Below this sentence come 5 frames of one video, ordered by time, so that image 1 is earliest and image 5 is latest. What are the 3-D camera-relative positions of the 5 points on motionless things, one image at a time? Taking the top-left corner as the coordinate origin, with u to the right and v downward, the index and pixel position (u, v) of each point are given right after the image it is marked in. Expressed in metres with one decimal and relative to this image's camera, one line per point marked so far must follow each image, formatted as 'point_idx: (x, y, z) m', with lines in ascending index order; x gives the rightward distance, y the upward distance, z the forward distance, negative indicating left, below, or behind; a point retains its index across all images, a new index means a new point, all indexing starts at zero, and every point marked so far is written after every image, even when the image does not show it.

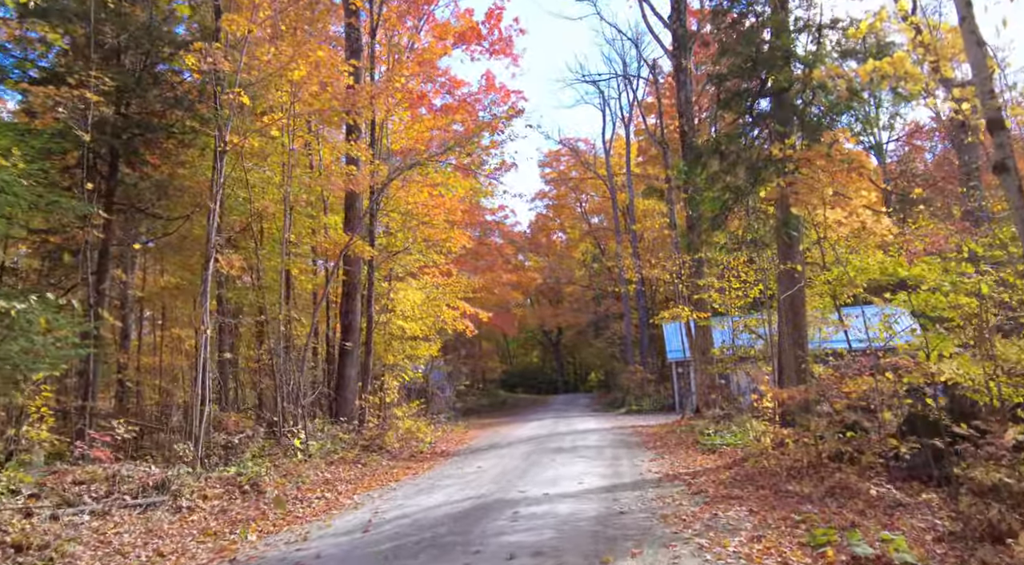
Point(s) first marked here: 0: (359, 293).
0: (-3.4, -0.2, +17.1) m
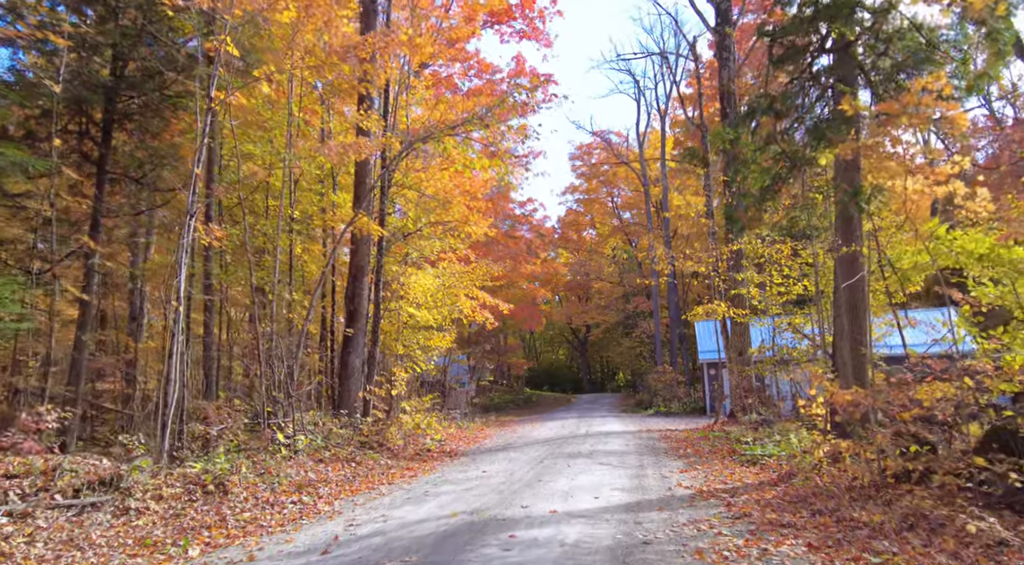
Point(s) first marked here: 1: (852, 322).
0: (-2.9, +0.1, +15.8) m
1: (+4.6, -0.6, +10.4) m
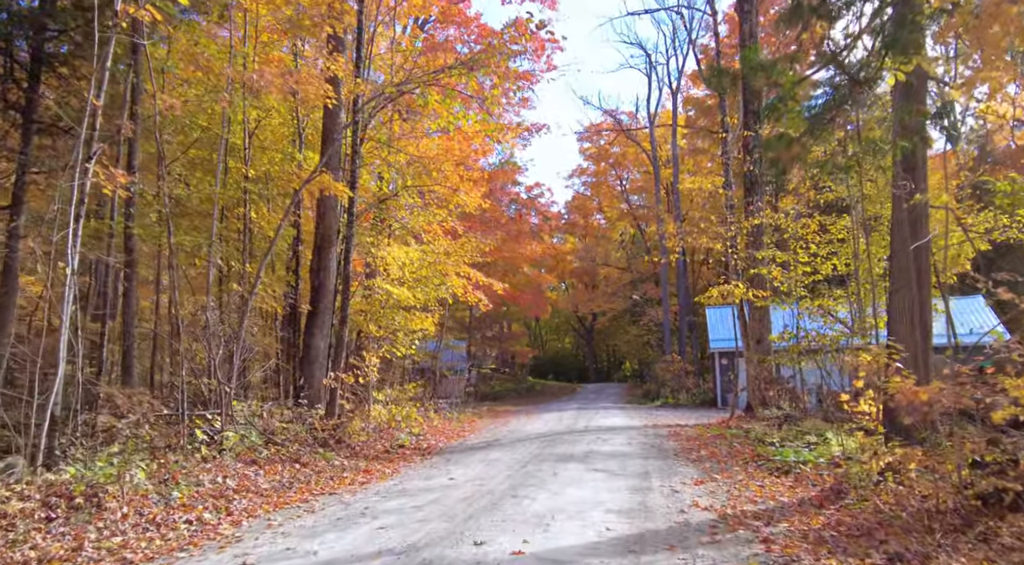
0: (-3.2, +0.6, +13.7) m
1: (+4.3, -0.2, +8.3) m
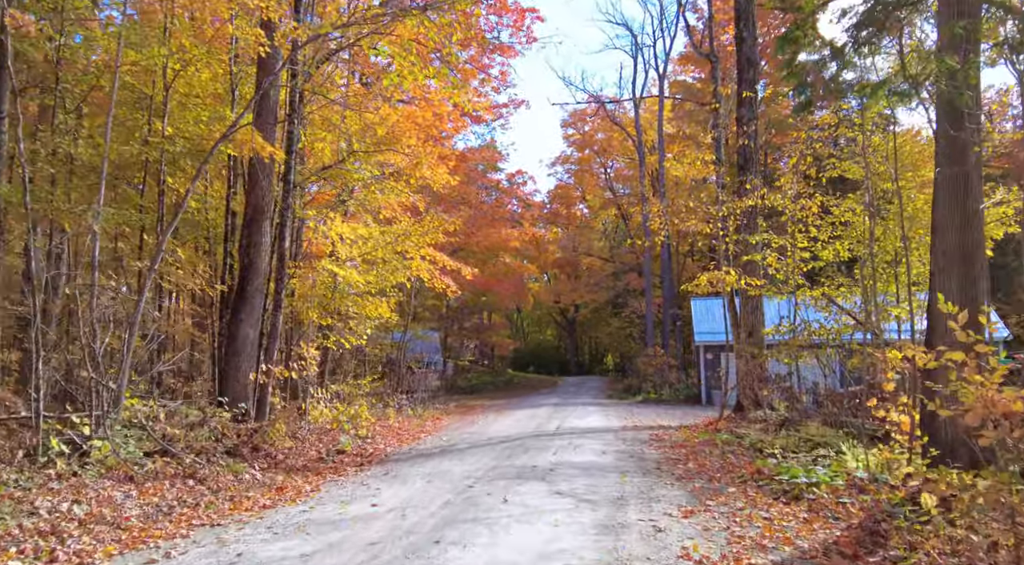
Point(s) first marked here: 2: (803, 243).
0: (-3.7, +1.0, +11.9) m
1: (+3.8, 0.0, +6.6) m
2: (+5.3, +0.7, +14.0) m
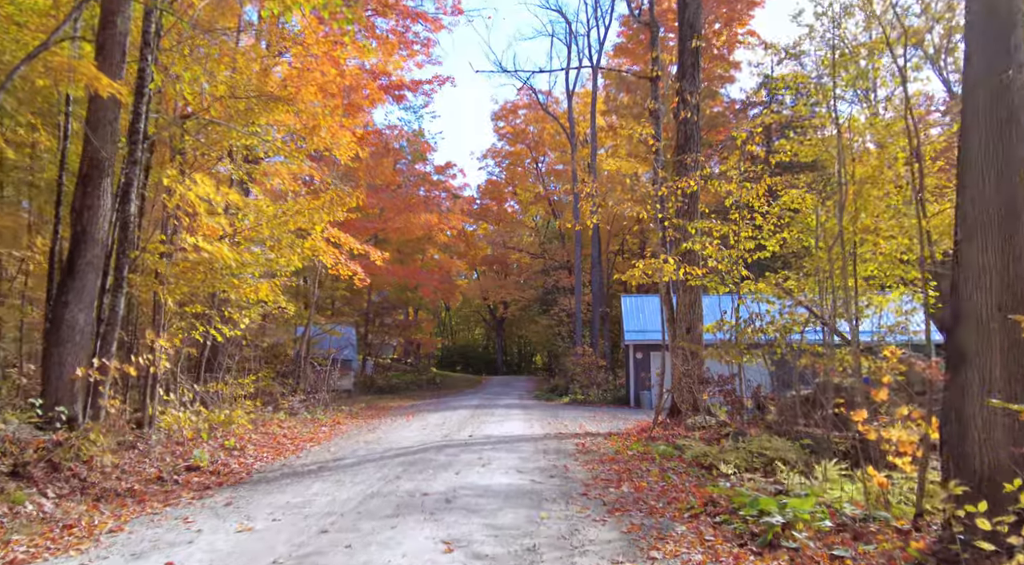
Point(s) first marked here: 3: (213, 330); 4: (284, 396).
0: (-4.9, +1.3, +9.5) m
1: (+3.1, +0.1, +4.9) m
2: (+3.9, +0.9, +12.4) m
3: (-4.8, -0.7, +12.5) m
4: (-4.9, -2.4, +16.5) m
